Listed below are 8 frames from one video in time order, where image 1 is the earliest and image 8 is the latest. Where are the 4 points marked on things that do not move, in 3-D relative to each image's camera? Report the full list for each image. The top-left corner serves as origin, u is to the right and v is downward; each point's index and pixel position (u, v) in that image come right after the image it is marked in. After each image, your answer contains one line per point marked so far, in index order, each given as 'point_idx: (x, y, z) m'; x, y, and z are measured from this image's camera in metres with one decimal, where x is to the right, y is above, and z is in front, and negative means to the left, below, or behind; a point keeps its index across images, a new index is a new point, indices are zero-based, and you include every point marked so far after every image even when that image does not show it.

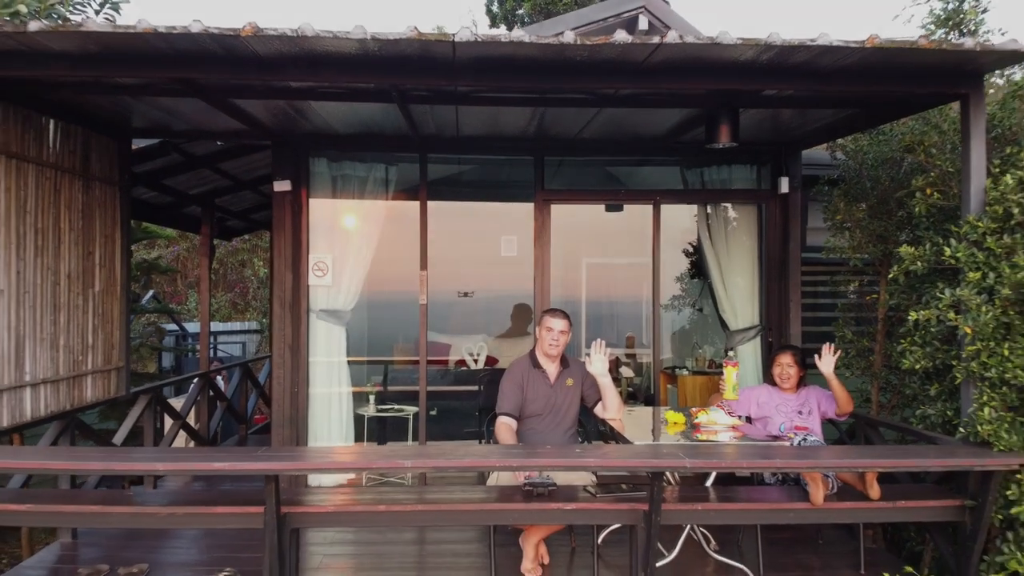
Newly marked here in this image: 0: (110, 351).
0: (-6.1, -1.0, +3.7) m
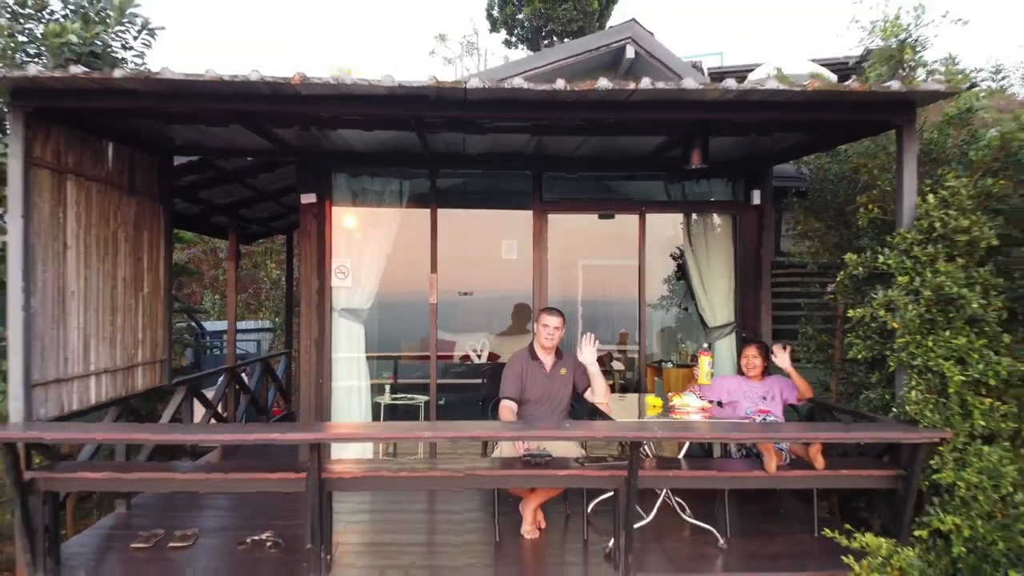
0: (-6.1, -1.0, +4.1) m
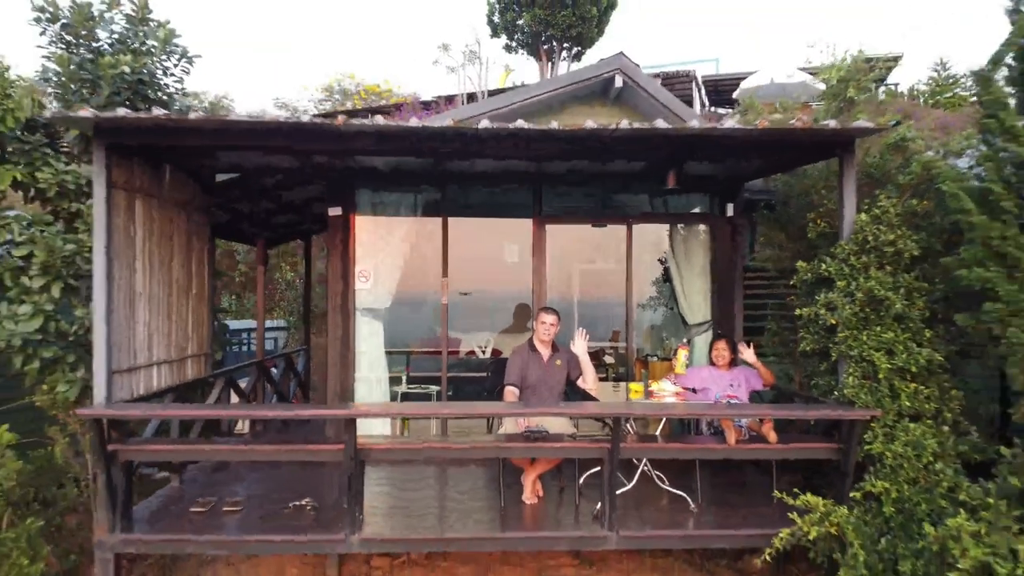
0: (-6.1, -1.1, +4.7) m
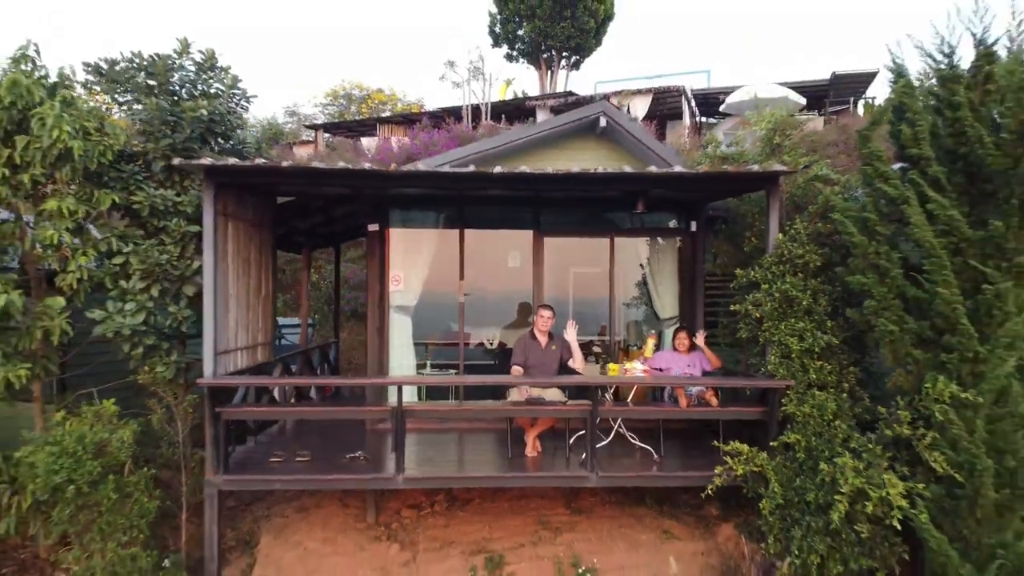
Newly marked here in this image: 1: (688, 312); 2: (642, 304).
0: (-6.0, -1.1, +5.8) m
1: (+4.5, -0.6, +6.1) m
2: (+3.4, -0.4, +6.2) m
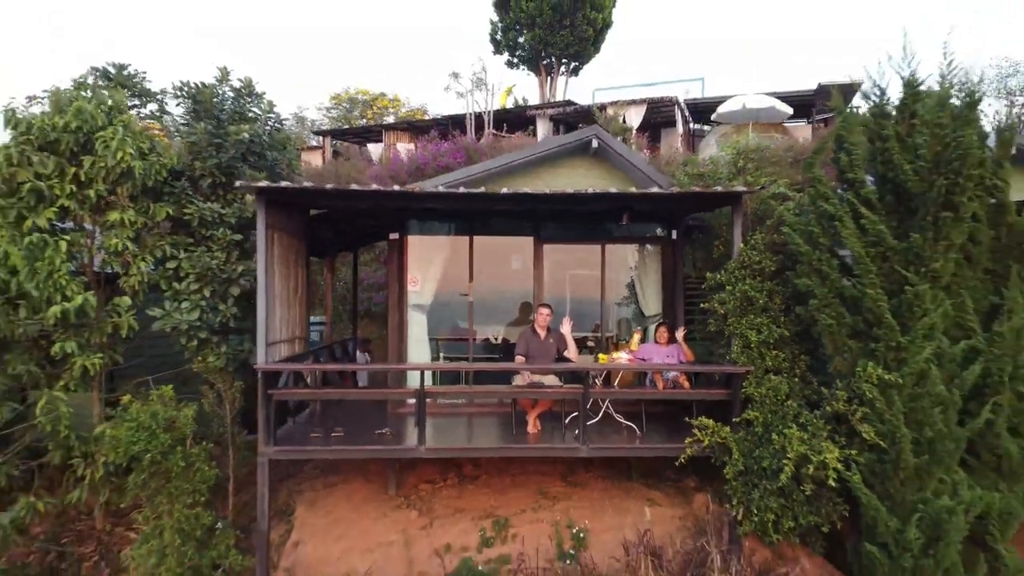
0: (-5.9, -1.1, +6.6) m
1: (+4.6, -0.6, +6.9) m
2: (+3.4, -0.4, +7.0) m
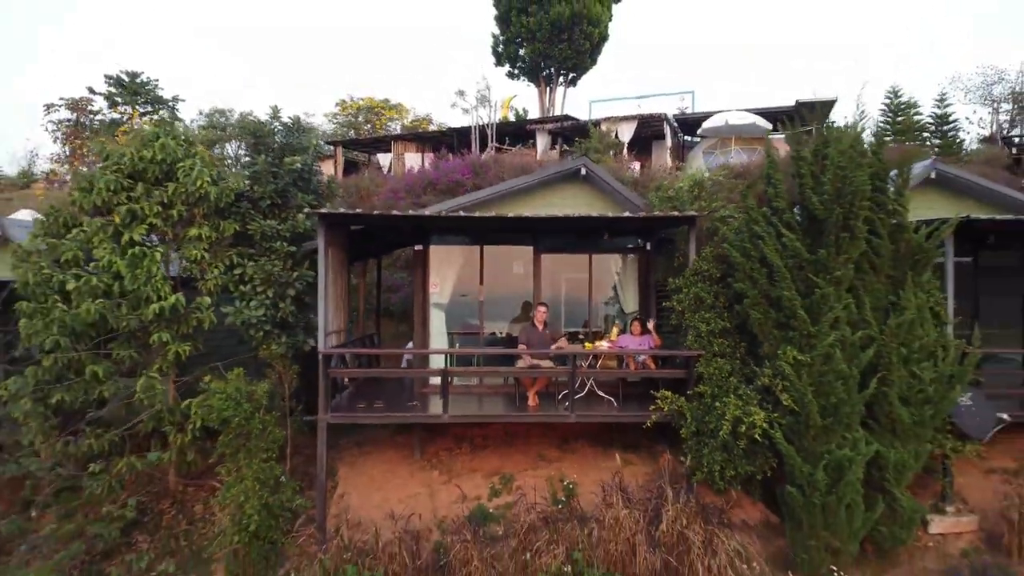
0: (-5.8, -1.2, +8.1) m
1: (+4.7, -0.7, +8.4) m
2: (+3.6, -0.5, +8.5) m
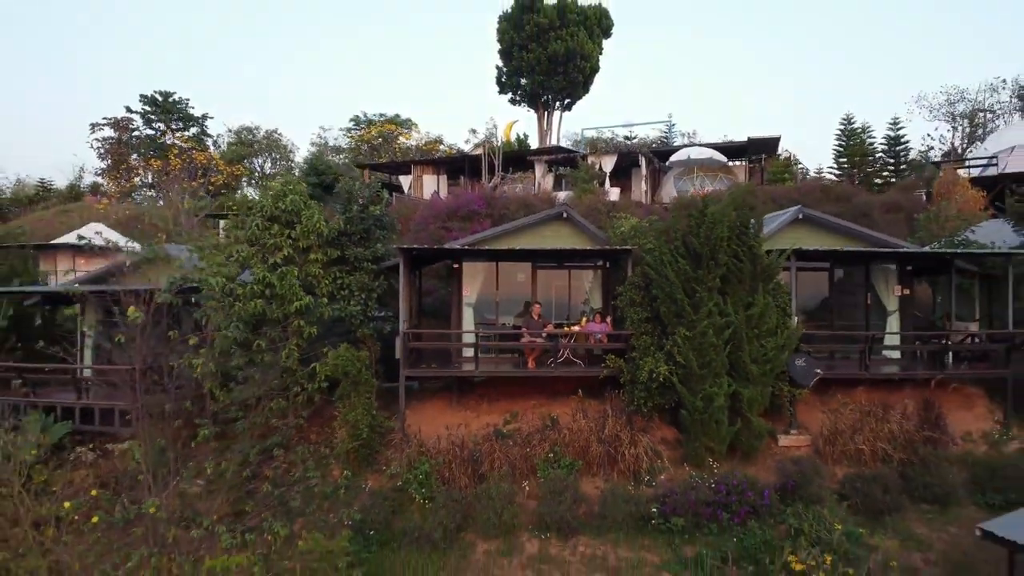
0: (-5.5, -1.5, +12.6) m
1: (+5.0, -0.9, +12.8) m
2: (+3.9, -0.8, +12.9) m
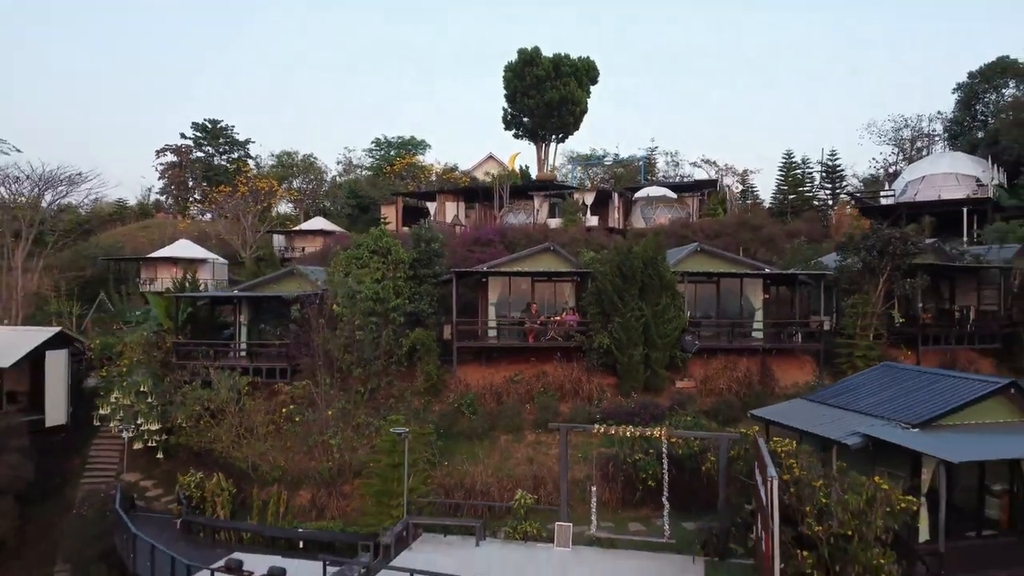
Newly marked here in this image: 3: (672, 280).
0: (-4.8, -2.0, +20.8) m
1: (+5.6, -1.5, +21.0) m
2: (+4.5, -1.3, +21.1) m
3: (+13.1, +0.5, +19.5) m
